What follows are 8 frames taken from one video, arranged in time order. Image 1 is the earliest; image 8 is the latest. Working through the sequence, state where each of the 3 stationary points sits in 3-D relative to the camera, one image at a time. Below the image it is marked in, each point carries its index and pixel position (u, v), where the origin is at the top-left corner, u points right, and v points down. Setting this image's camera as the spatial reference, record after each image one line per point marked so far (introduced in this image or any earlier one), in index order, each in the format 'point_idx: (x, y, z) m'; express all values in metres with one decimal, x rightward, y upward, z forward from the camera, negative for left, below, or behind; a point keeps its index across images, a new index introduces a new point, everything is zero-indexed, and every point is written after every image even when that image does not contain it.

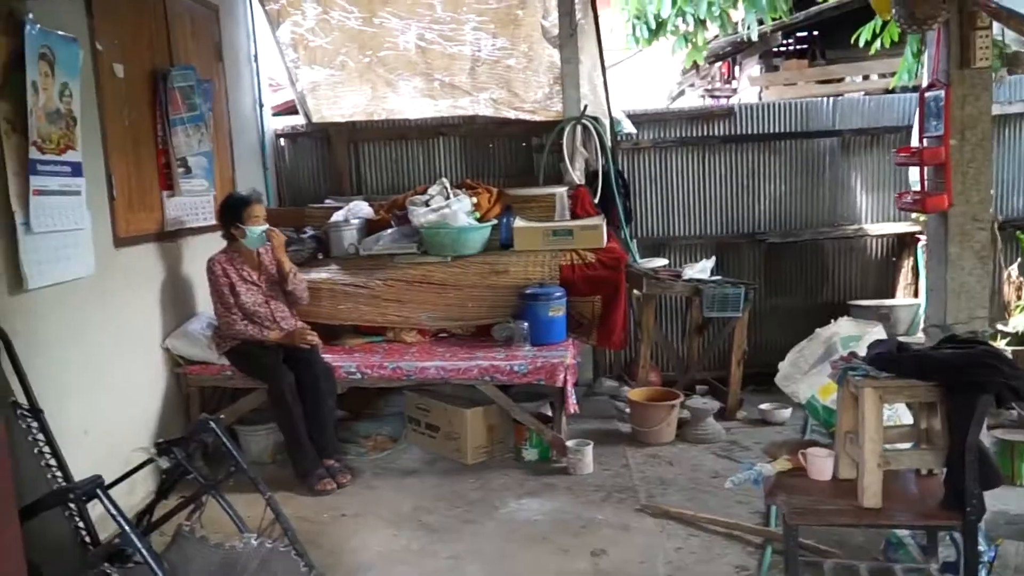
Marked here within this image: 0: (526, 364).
0: (+0.1, -0.3, +3.7) m
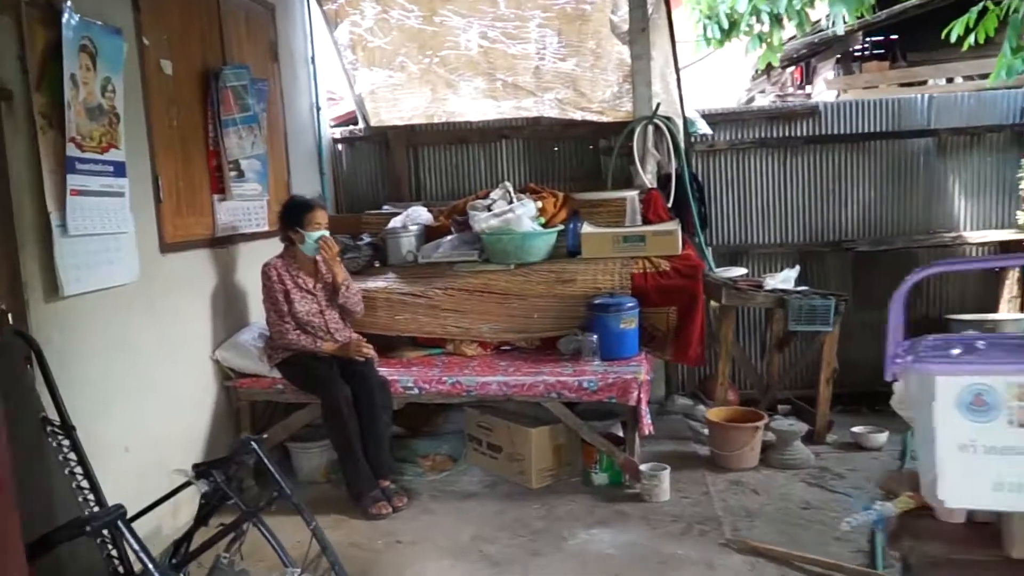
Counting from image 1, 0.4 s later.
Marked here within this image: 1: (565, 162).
0: (+0.3, -0.4, +3.4) m
1: (+0.3, +0.8, +5.1) m
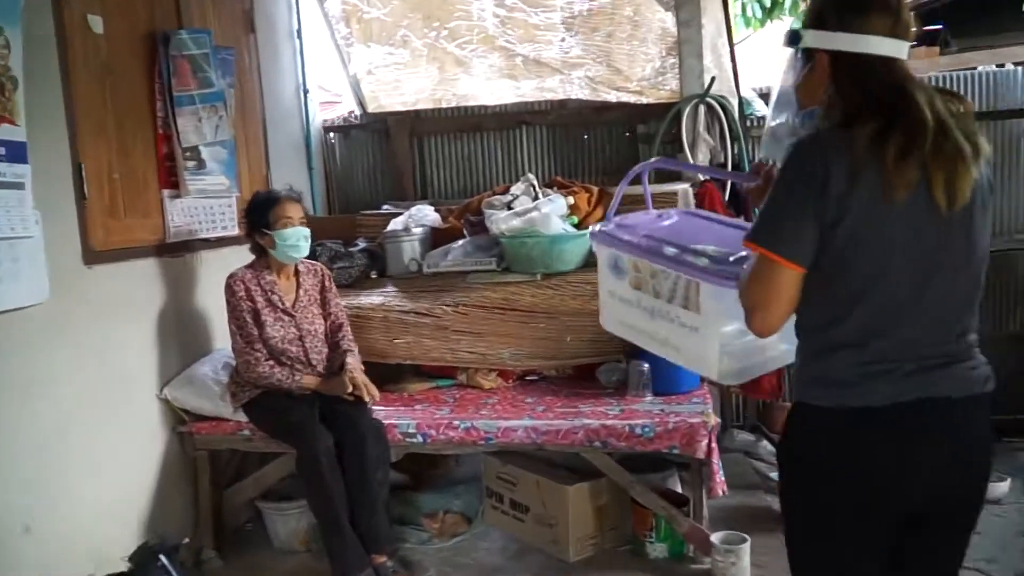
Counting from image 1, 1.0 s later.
0: (+0.4, -0.4, +2.6) m
1: (+0.4, +0.7, +4.3) m
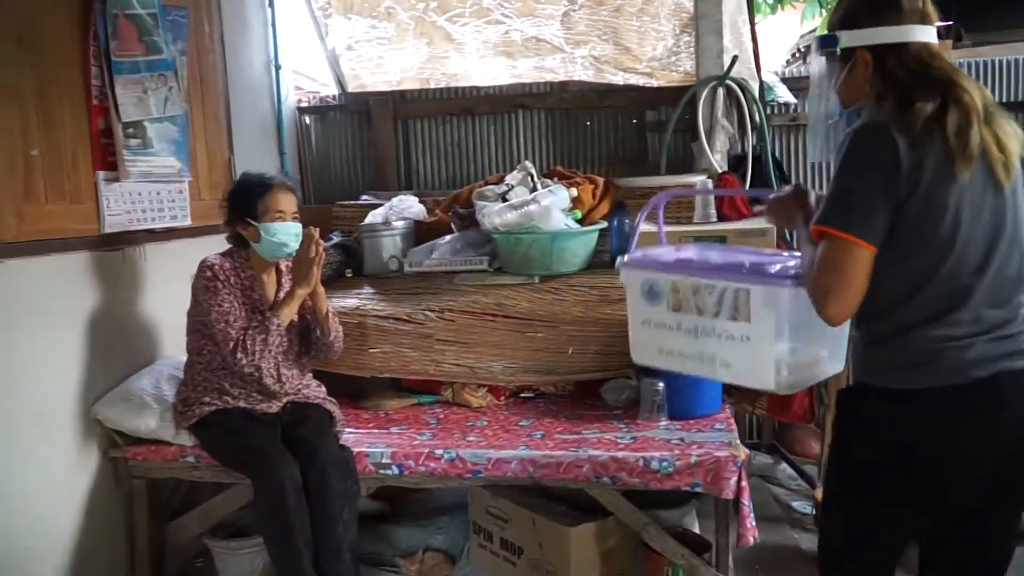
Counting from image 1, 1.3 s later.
0: (+0.4, -0.5, +2.2) m
1: (+0.4, +0.7, +3.9) m
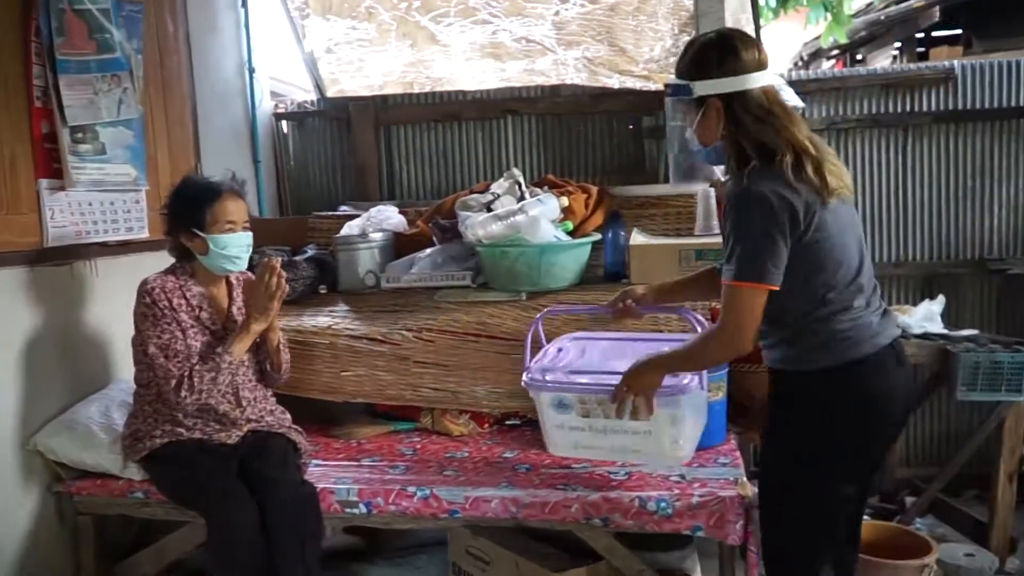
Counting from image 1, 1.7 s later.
0: (+0.4, -0.5, +2.0) m
1: (+0.4, +0.6, +3.6) m
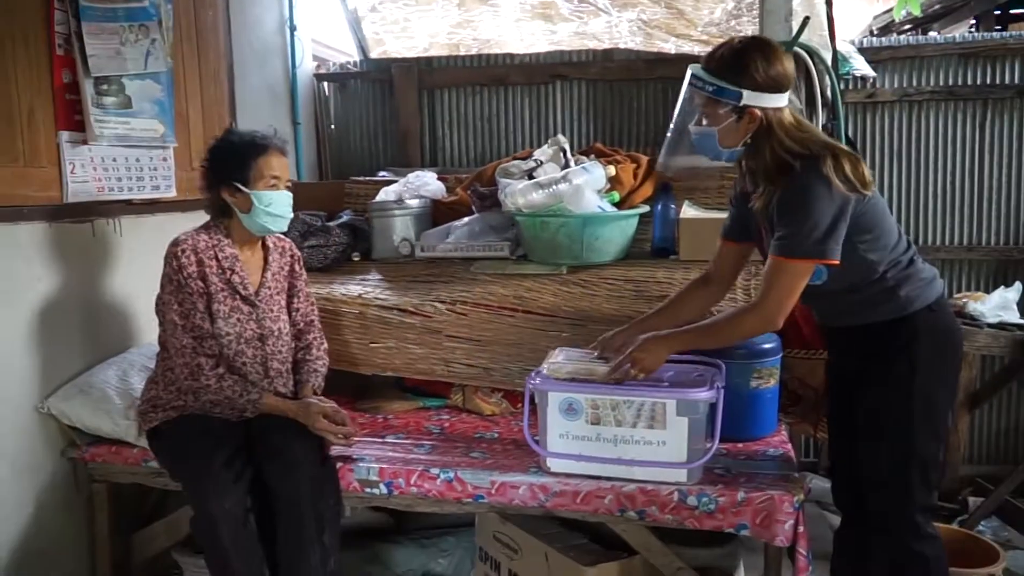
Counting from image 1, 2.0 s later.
0: (+0.4, -0.5, +1.8) m
1: (+0.6, +0.7, +3.4) m
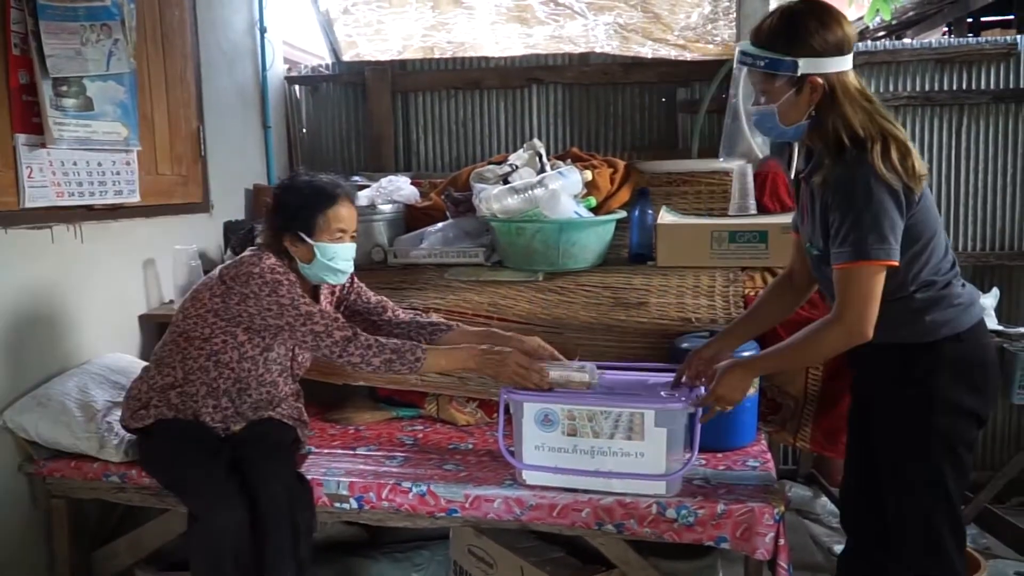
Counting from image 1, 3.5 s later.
0: (+0.4, -0.5, +1.8) m
1: (+0.5, +0.7, +3.4) m
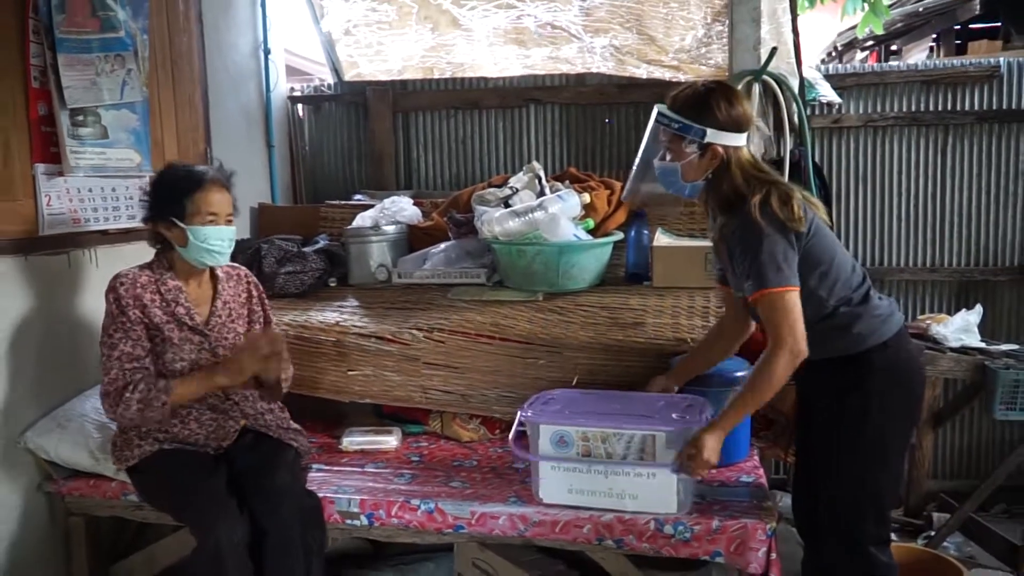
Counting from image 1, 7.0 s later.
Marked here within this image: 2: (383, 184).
0: (+0.4, -0.5, +1.9) m
1: (+0.5, +0.6, +3.5) m
2: (-0.6, +0.4, +3.7) m
